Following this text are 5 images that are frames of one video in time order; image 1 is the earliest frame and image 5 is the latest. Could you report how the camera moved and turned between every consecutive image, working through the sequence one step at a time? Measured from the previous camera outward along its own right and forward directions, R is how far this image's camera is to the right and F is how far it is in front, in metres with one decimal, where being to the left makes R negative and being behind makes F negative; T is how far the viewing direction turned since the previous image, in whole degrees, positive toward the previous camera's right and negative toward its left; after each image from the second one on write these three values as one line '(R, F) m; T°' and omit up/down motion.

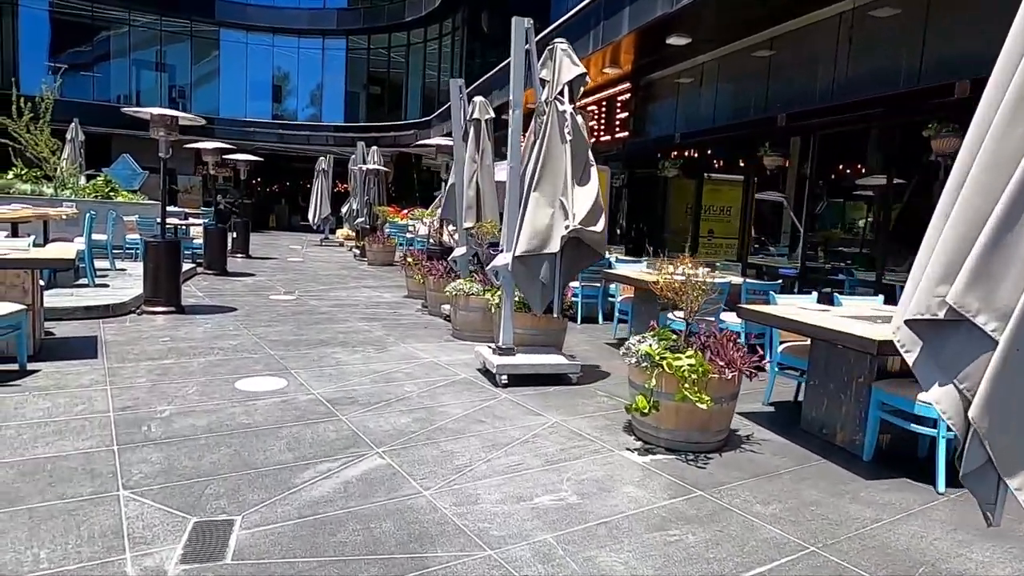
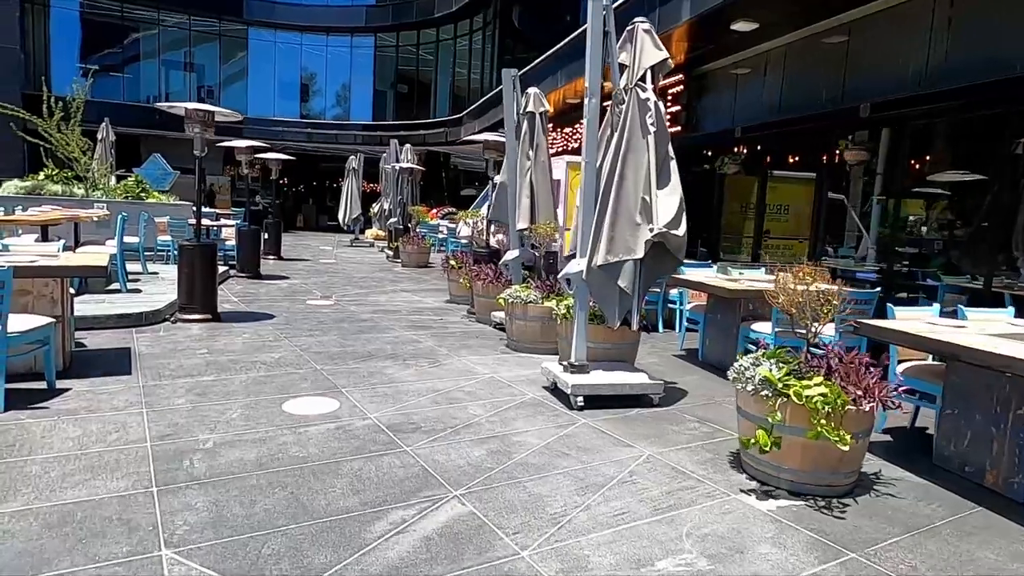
(-0.4, +0.6) m; -2°
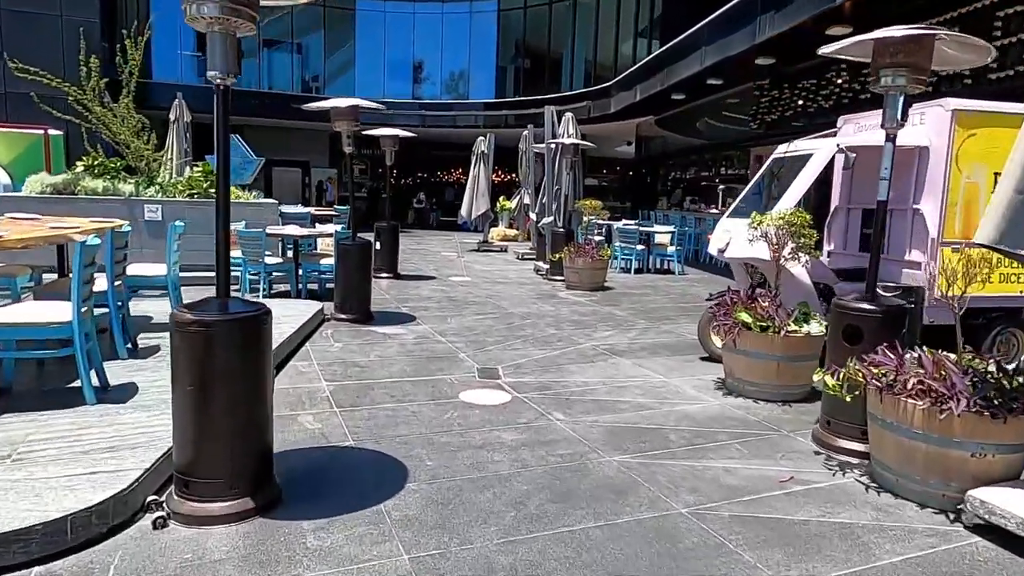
(-1.8, +4.7) m; -8°
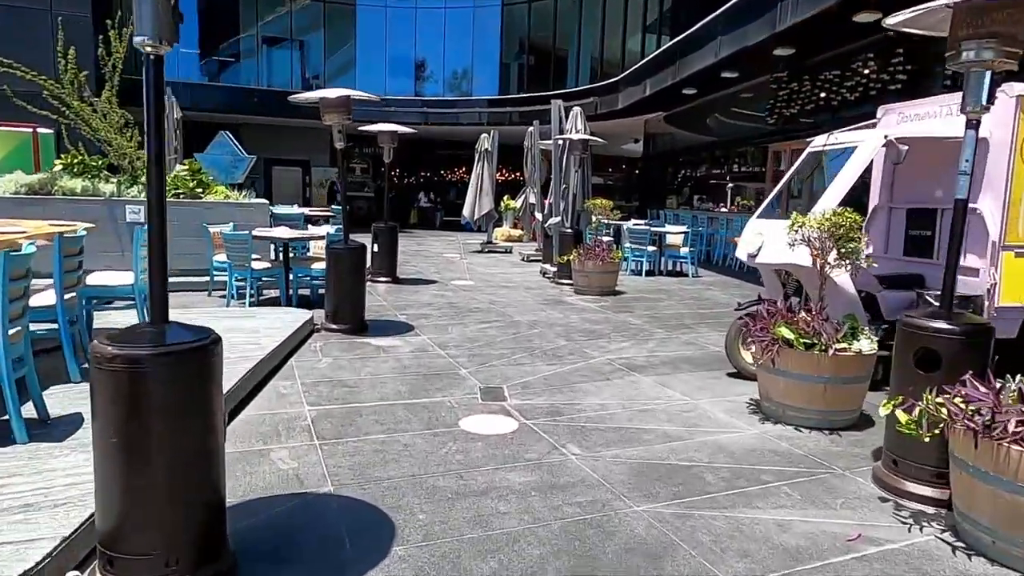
(0.0, +0.6) m; 0°
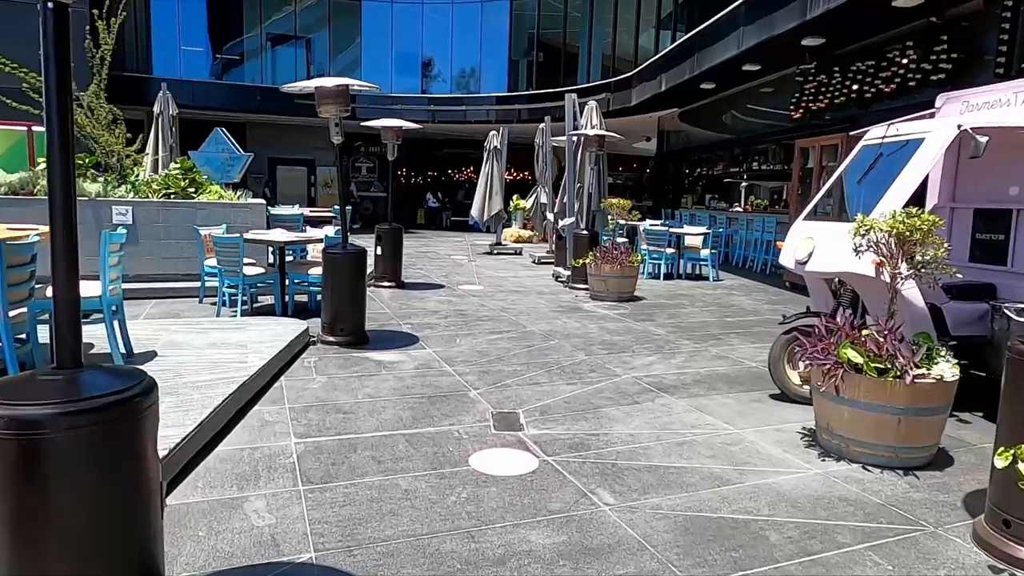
(-0.1, +0.6) m; -1°
